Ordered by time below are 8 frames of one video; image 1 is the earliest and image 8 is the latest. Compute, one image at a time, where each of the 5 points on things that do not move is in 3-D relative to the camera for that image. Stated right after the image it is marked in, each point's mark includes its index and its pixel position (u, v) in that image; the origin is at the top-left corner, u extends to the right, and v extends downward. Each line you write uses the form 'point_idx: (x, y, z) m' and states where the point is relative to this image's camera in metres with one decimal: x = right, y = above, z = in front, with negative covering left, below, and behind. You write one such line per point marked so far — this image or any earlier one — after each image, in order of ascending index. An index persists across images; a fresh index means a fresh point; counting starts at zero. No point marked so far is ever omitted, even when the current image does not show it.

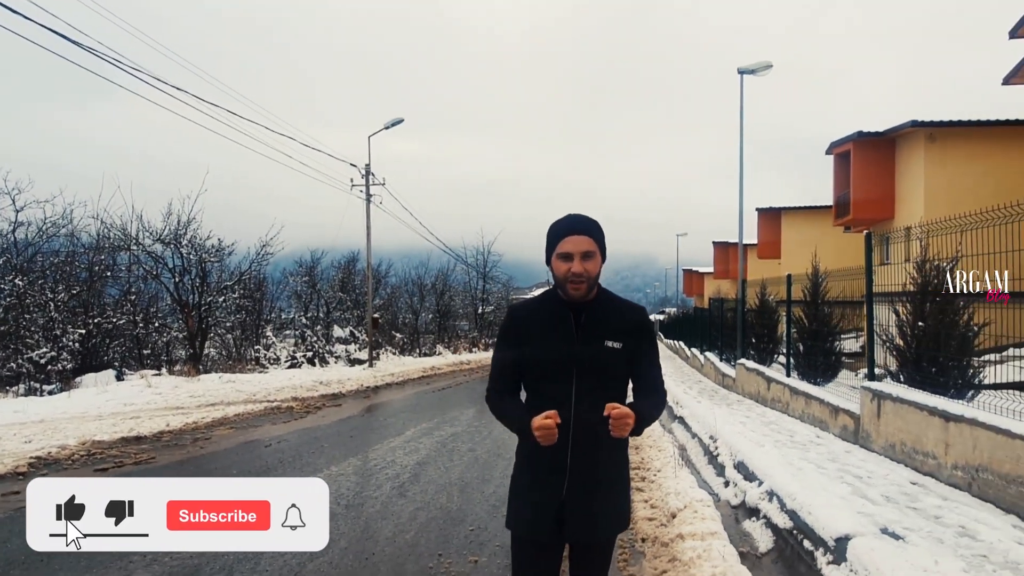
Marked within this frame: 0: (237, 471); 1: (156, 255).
0: (-3.0, -2.0, +6.7) m
1: (-9.2, +0.8, +15.9) m
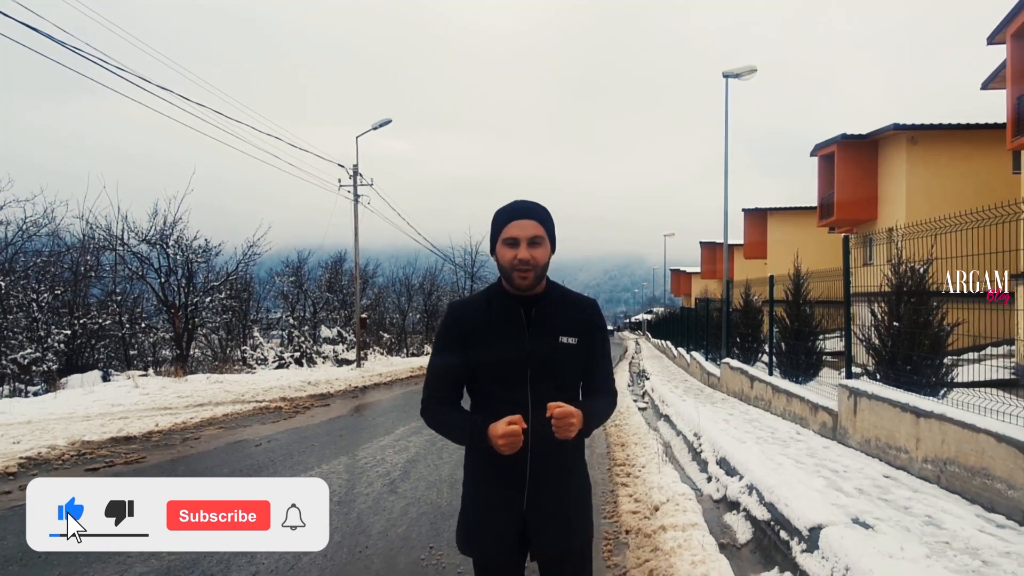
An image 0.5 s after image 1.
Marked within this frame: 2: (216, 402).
0: (-3.2, -2.0, +6.8) m
1: (-9.6, +0.8, +15.8) m
2: (-5.1, -2.0, +10.5) m
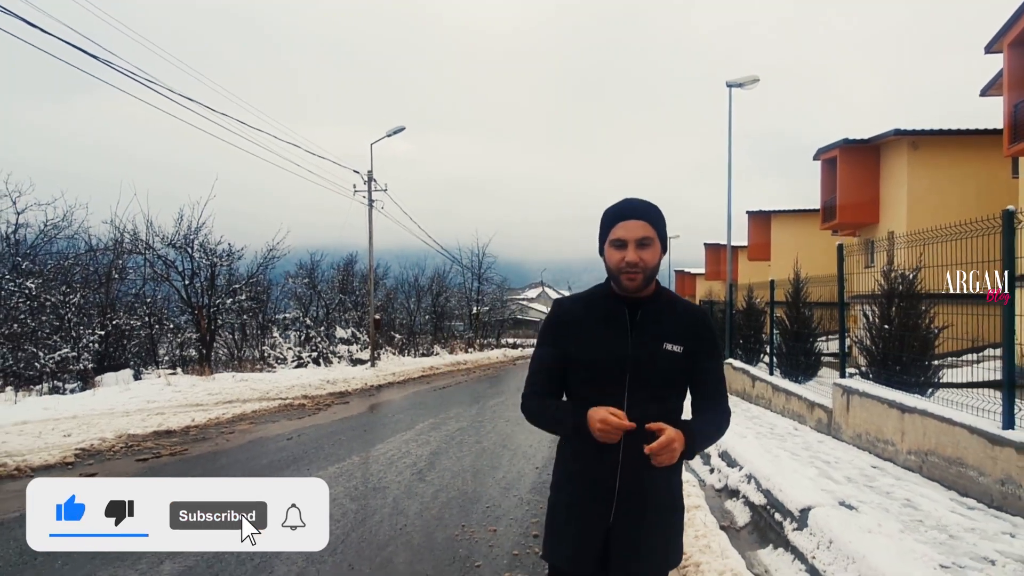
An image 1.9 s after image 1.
0: (-3.0, -2.1, +7.3) m
1: (-9.3, +0.8, +16.4) m
2: (-4.9, -2.0, +11.1) m
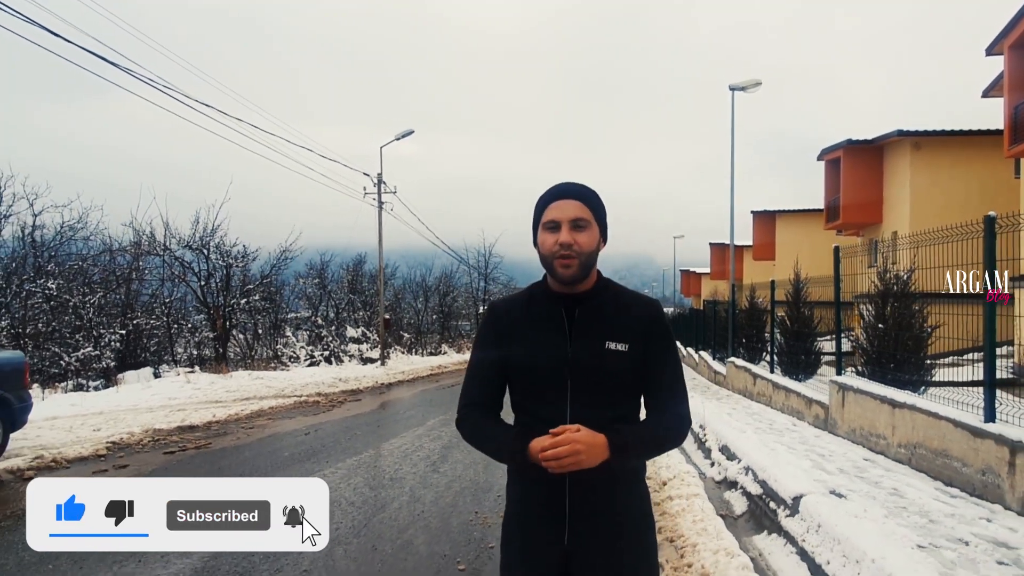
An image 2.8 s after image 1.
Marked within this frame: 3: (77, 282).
0: (-2.9, -2.1, +7.7) m
1: (-9.1, +0.8, +16.8) m
2: (-4.8, -2.0, +11.4) m
3: (-10.4, +0.1, +14.6) m
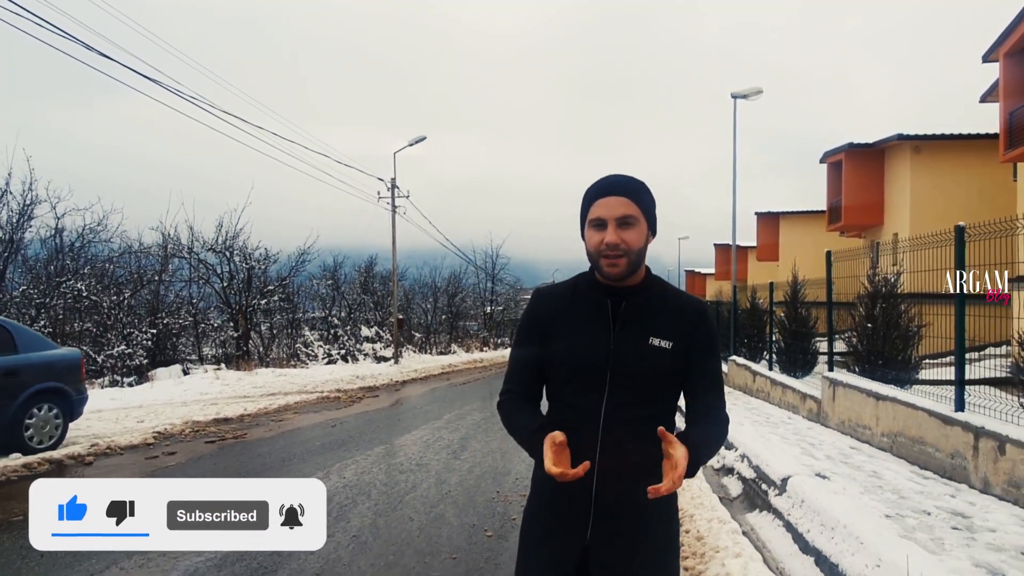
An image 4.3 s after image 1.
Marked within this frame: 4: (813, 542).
0: (-2.7, -2.1, +8.3) m
1: (-8.9, +0.7, +17.5) m
2: (-4.5, -2.1, +12.1) m
3: (-10.2, +0.1, +15.2) m
4: (+2.1, -1.7, +4.1) m
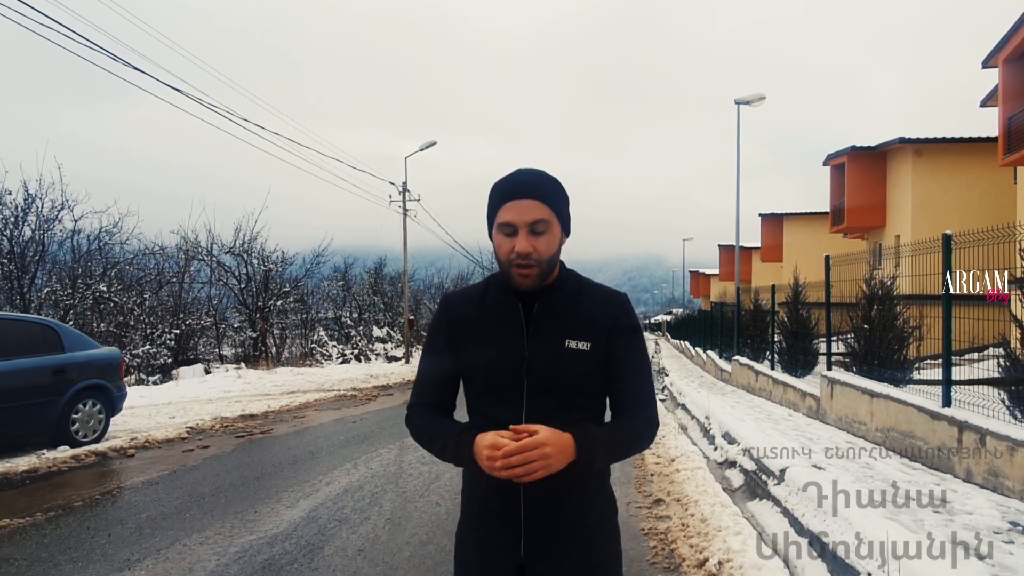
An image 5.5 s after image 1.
0: (-2.5, -2.2, +8.8) m
1: (-8.6, +0.7, +18.0) m
2: (-4.3, -2.1, +12.5) m
3: (-10.0, 0.0, +15.7) m
4: (+2.2, -1.8, +4.5) m
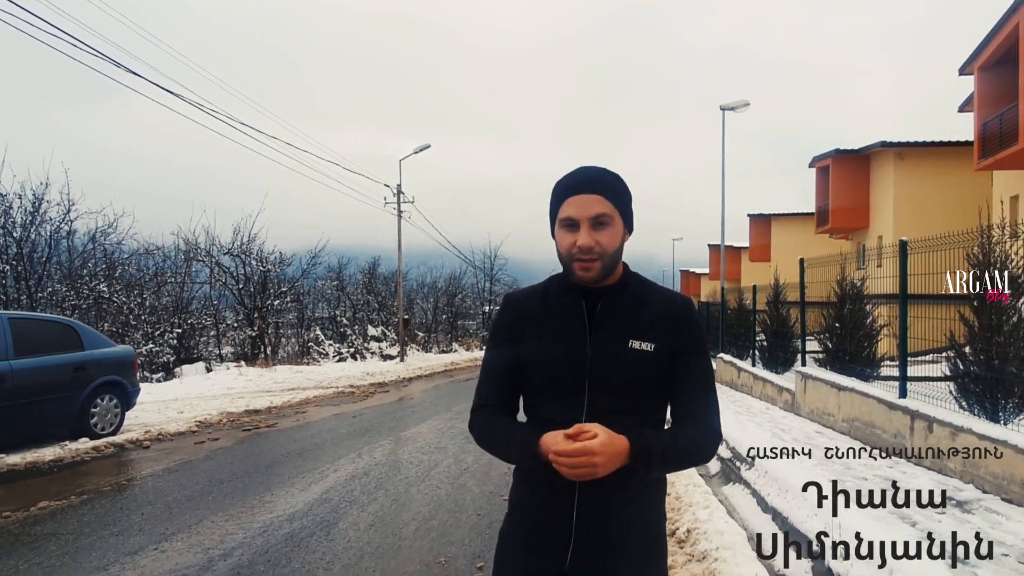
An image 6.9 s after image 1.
0: (-2.6, -2.2, +9.2) m
1: (-8.8, +0.7, +18.3) m
2: (-4.5, -2.1, +13.0) m
3: (-10.2, 0.0, +16.1) m
4: (+2.2, -1.8, +5.1) m
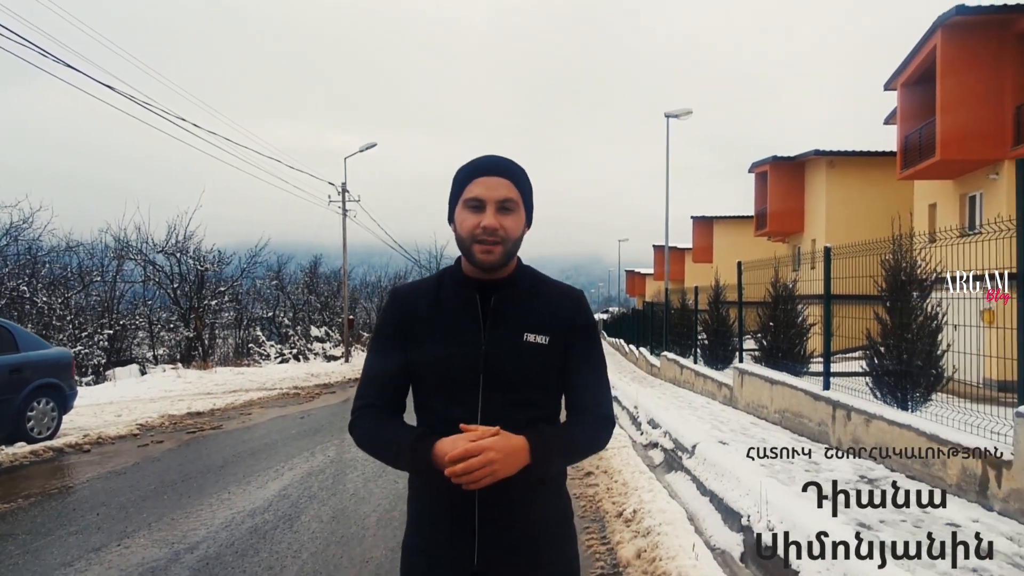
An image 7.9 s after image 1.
0: (-3.4, -2.2, +9.2) m
1: (-10.5, +0.7, +17.6) m
2: (-5.6, -2.1, +12.7) m
3: (-11.5, +0.1, +15.3) m
4: (+1.8, -1.8, +5.5) m
